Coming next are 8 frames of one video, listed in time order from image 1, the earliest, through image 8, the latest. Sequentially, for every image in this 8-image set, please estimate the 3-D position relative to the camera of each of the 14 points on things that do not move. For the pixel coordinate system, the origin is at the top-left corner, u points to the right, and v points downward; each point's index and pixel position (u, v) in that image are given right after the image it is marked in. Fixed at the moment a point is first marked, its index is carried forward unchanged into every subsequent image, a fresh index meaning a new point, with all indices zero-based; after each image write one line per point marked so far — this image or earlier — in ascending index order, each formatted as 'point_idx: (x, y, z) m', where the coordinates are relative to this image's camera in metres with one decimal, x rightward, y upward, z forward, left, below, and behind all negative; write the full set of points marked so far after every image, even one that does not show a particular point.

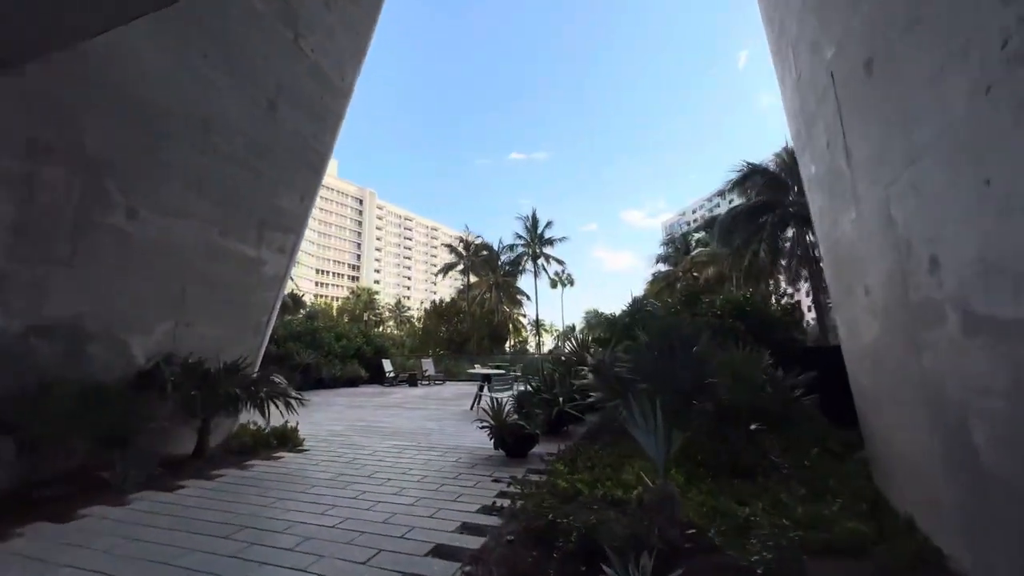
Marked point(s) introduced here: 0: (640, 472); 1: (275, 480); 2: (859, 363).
0: (+1.1, -1.6, +3.9) m
1: (-2.3, -1.8, +4.3) m
2: (+2.8, -0.6, +3.6) m
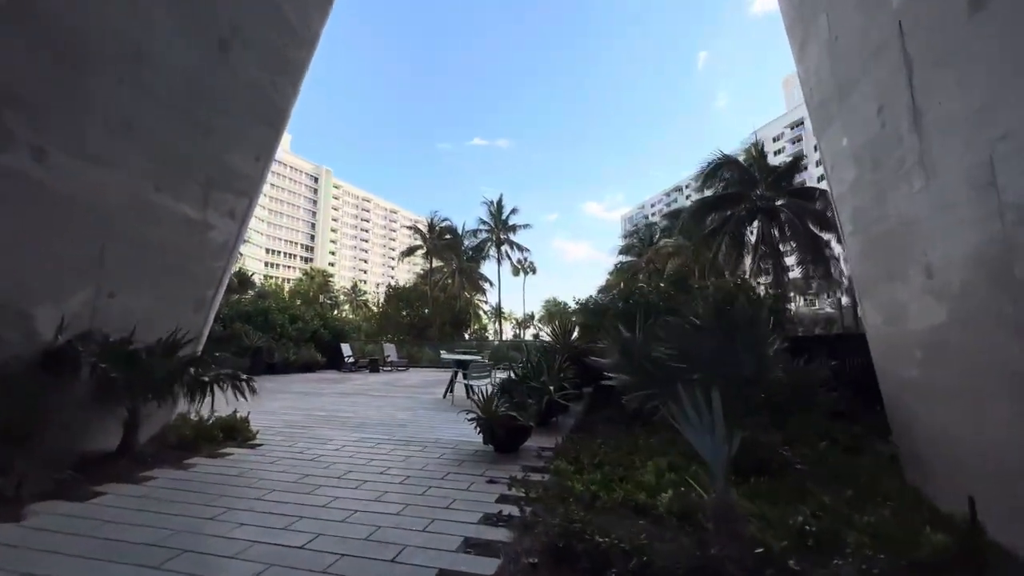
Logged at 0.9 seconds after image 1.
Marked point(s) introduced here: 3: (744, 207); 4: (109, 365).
0: (+1.1, -1.4, +3.4) m
1: (-2.3, -1.6, +3.5) m
2: (+2.8, -0.5, +3.3) m
3: (+9.2, +3.2, +17.6) m
4: (-3.6, -0.7, +4.0) m
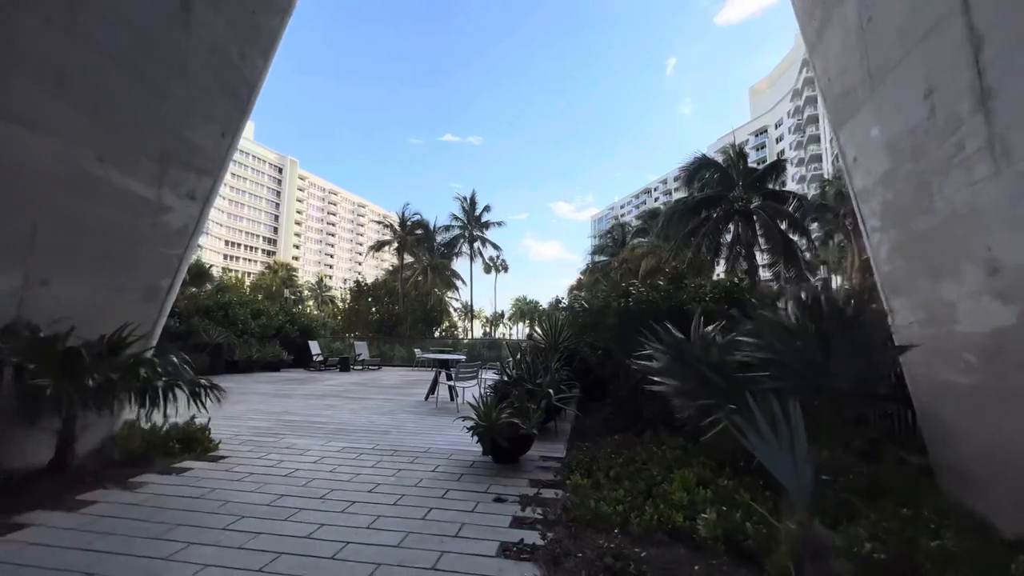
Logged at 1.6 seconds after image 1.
0: (+1.2, -1.4, +3.1) m
1: (-2.2, -1.5, +3.0) m
2: (+2.9, -0.5, +3.0) m
3: (+8.3, +3.2, +17.8) m
4: (-3.6, -0.6, +3.4) m
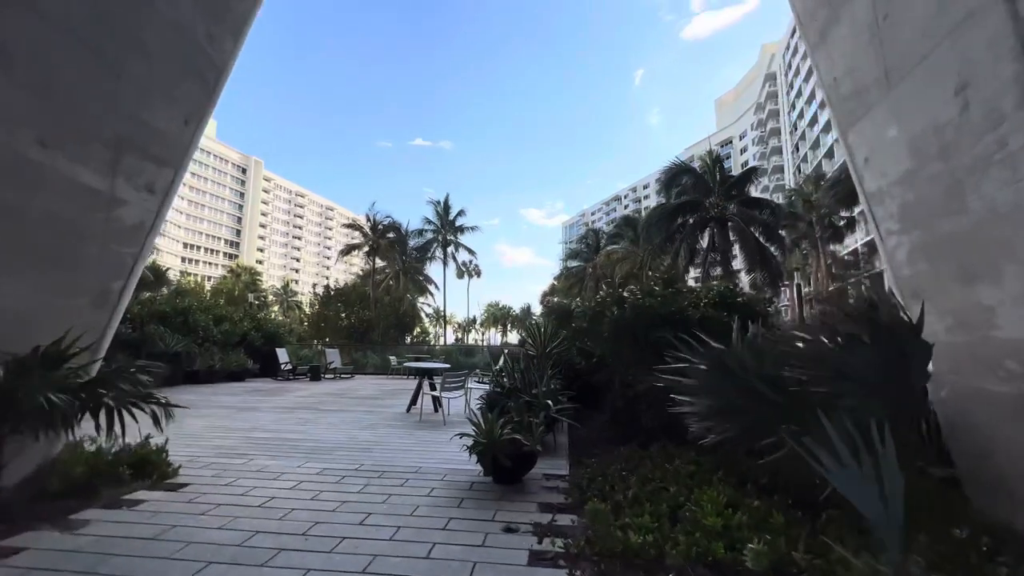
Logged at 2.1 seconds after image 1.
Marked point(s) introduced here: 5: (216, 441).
0: (+1.3, -1.4, +2.8) m
1: (-2.1, -1.5, +2.5) m
2: (+3.0, -0.5, +2.9) m
3: (+7.5, +2.9, +18.0) m
4: (-3.5, -0.6, +2.8) m
5: (-3.3, -1.7, +5.0) m
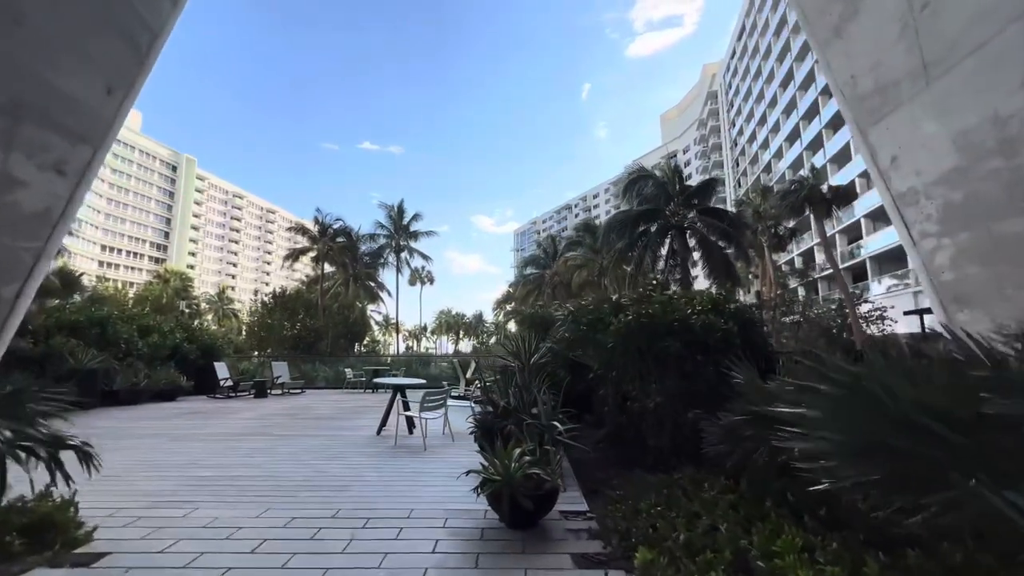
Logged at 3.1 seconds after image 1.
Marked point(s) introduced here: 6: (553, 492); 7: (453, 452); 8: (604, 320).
0: (+1.5, -1.4, +2.4) m
1: (-1.9, -1.5, +1.7) m
2: (+3.2, -0.6, +2.7) m
3: (+6.0, +2.7, +18.2) m
4: (-3.2, -0.6, +1.8) m
5: (-3.3, -1.8, +4.0) m
6: (+0.3, -1.4, +3.1) m
7: (-0.7, -1.9, +5.0) m
8: (+1.1, -0.4, +5.3) m
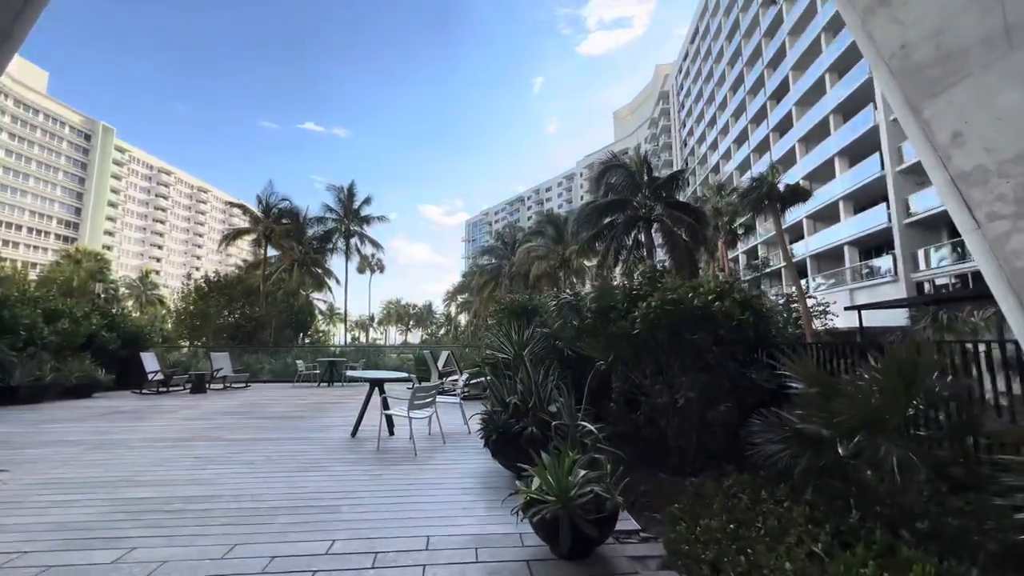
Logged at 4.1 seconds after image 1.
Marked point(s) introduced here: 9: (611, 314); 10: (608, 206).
0: (+1.8, -1.3, +1.9) m
1: (-1.4, -1.3, +0.9) m
2: (+3.5, -0.5, +2.4) m
3: (+4.6, +3.0, +18.1) m
4: (-2.8, -0.4, +0.9) m
5: (-3.1, -1.5, +3.1) m
6: (+0.6, -1.2, +2.5) m
7: (-0.7, -1.7, +4.3) m
8: (+1.2, -0.2, +4.8) m
9: (+1.1, -0.3, +4.9) m
10: (+3.8, +3.3, +18.0) m
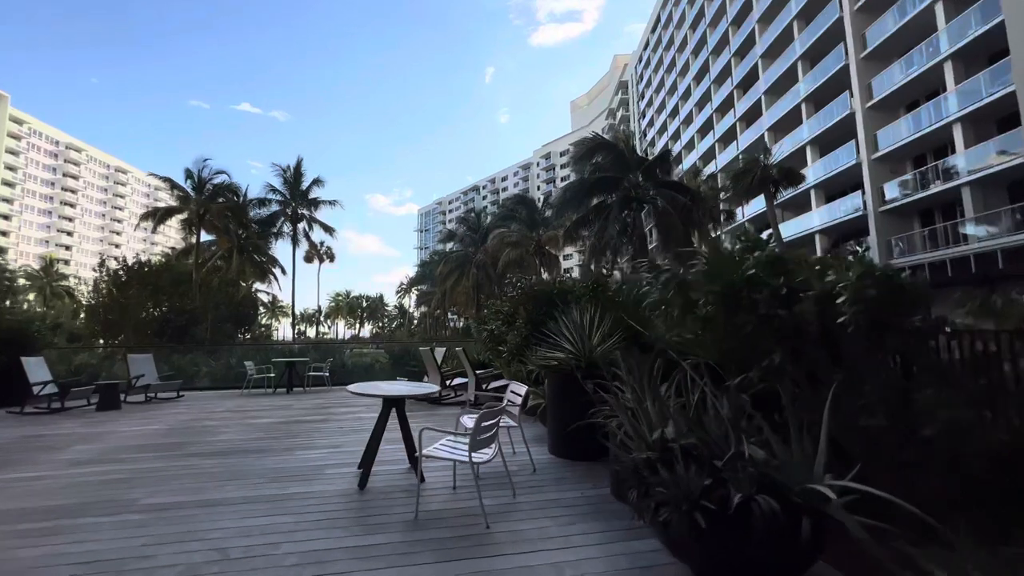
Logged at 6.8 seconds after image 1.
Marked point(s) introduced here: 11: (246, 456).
0: (+2.9, -1.1, +0.4) m
1: (-0.2, -1.2, -1.0) m
2: (+4.6, -0.3, +1.1) m
3: (+3.9, +3.5, +16.7) m
4: (-1.6, -0.2, -1.1) m
5: (-2.1, -1.3, +1.0) m
6: (+1.6, -1.0, +0.8) m
7: (+0.2, -1.4, +2.6) m
8: (+1.9, 0.0, +3.2) m
9: (+1.8, 0.0, +3.3) m
10: (+3.1, +3.8, +16.6) m
11: (-2.6, -1.6, +4.4) m
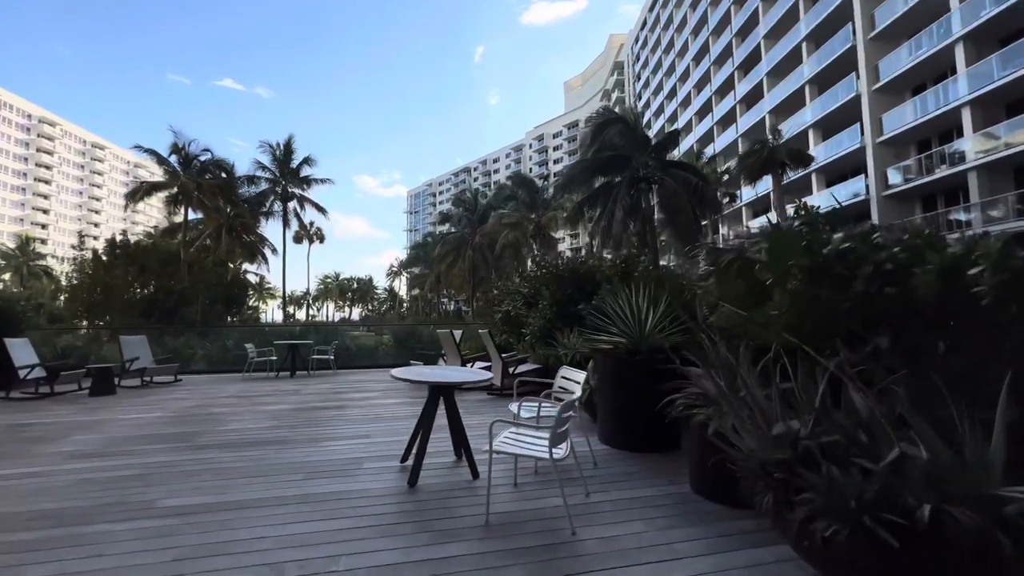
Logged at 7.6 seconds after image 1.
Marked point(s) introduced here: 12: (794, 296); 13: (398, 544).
0: (+3.4, -1.0, +0.2) m
1: (+0.4, -1.1, -1.3) m
2: (+5.1, -0.2, +0.8) m
3: (+4.0, +4.1, +16.3) m
4: (-1.0, -0.2, -1.6) m
5: (-1.6, -1.2, +0.6) m
6: (+2.1, -1.0, +0.5) m
7: (+0.6, -1.3, +2.2) m
8: (+2.4, +0.2, +2.9) m
9: (+2.3, +0.1, +2.9) m
10: (+3.2, +4.4, +16.1) m
11: (-2.1, -1.4, +4.0) m
12: (+2.1, 0.0, +3.0) m
13: (-0.7, -1.3, +2.3) m
